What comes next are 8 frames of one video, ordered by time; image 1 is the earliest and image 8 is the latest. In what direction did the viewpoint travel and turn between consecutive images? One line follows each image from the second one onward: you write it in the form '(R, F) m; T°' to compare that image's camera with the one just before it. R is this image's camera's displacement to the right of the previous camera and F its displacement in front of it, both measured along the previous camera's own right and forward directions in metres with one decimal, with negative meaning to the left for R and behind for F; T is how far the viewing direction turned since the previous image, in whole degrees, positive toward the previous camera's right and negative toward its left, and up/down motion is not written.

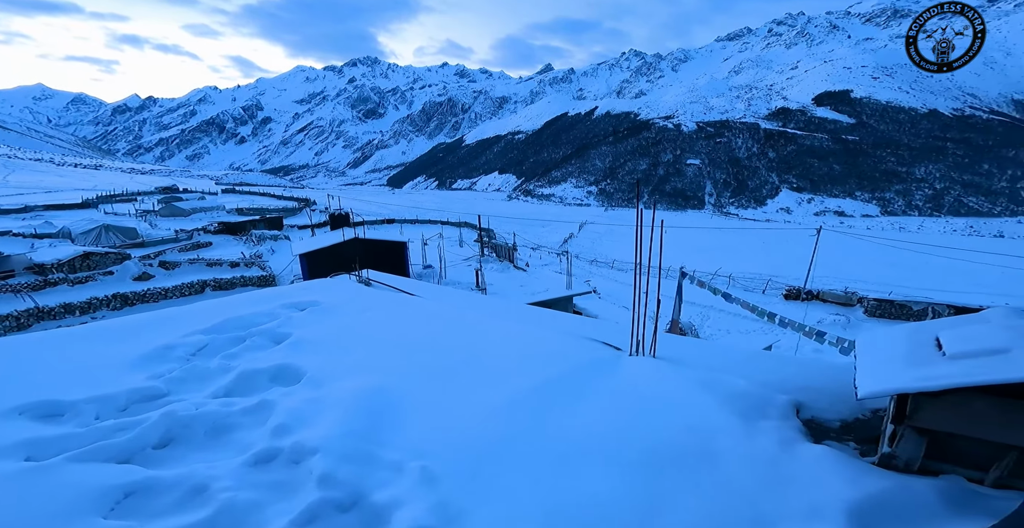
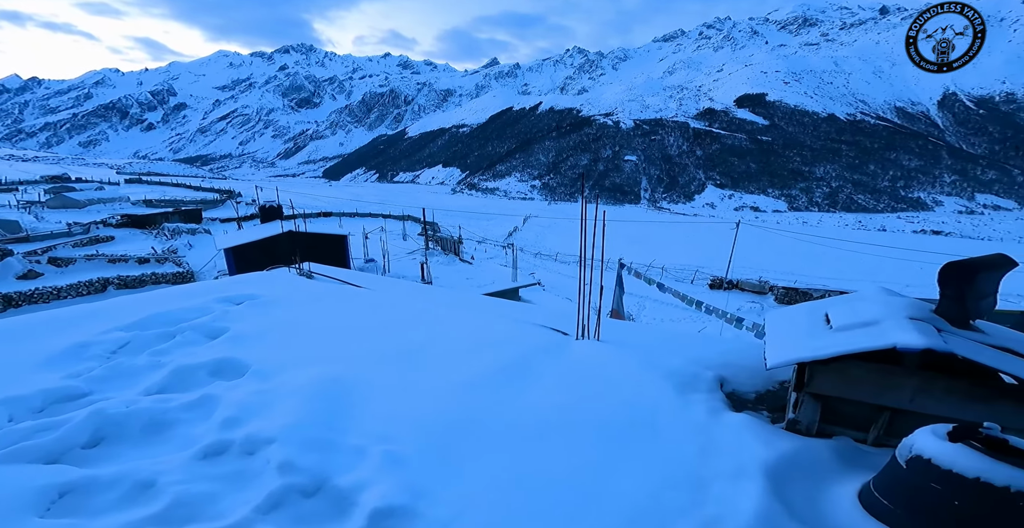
(+1.0, -0.5) m; +4°
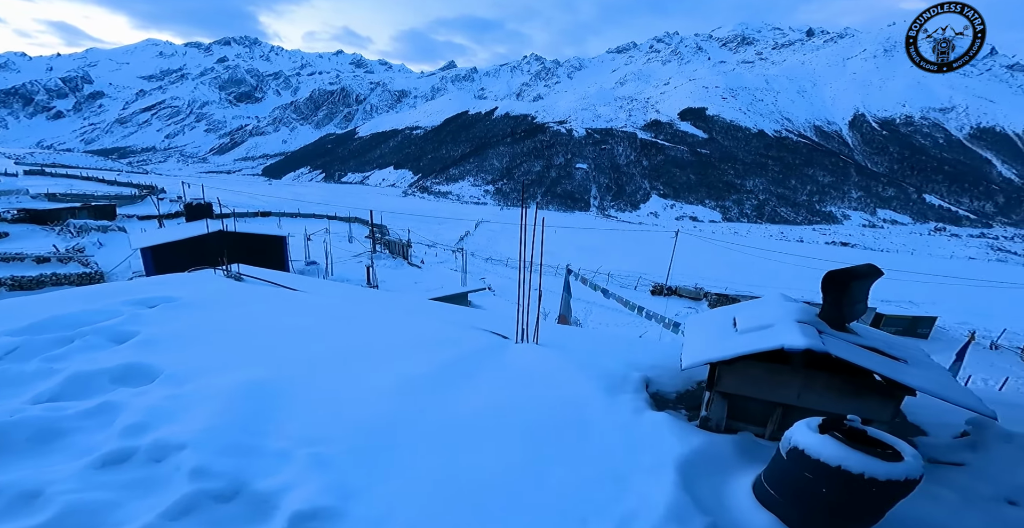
(+0.6, 0.0) m; +5°
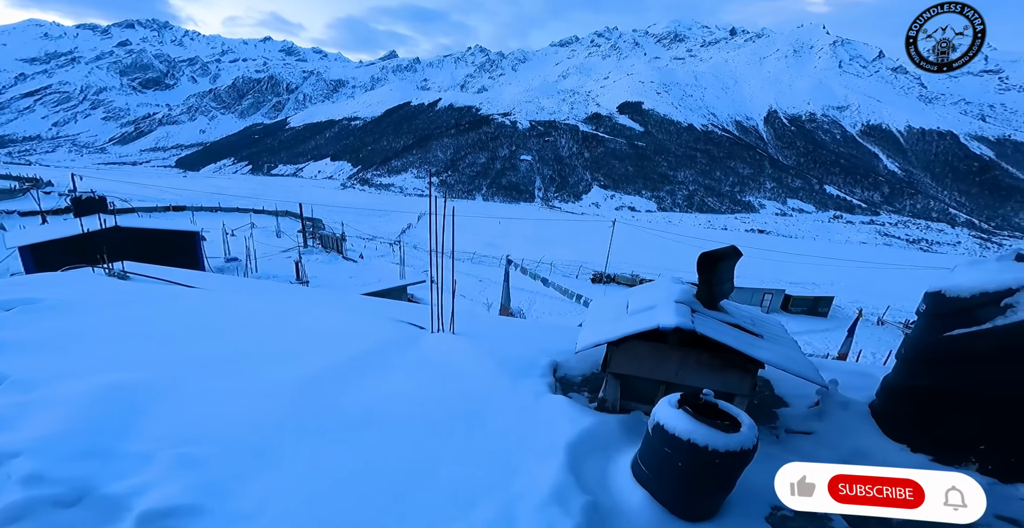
(+0.4, 0.0) m; +6°
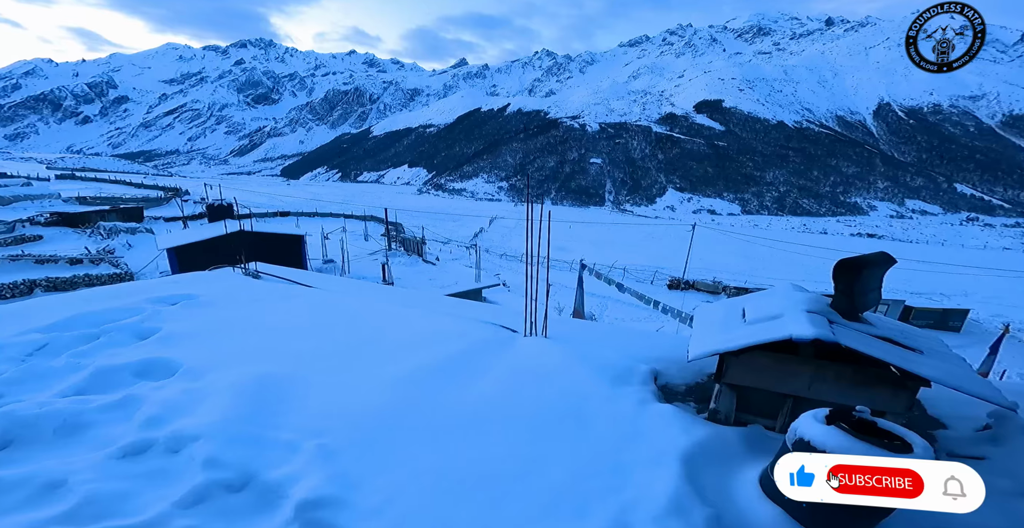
(-0.5, -0.1) m; -7°
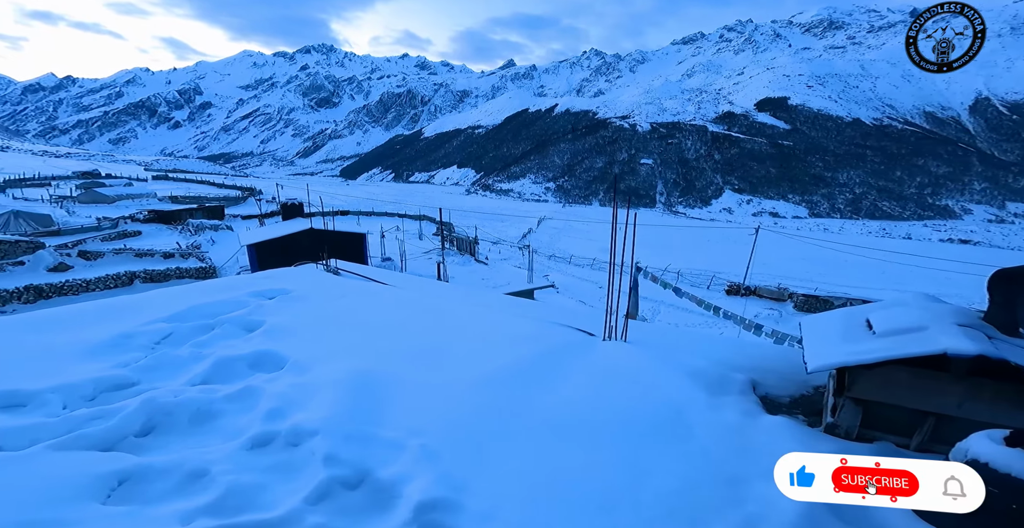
(-0.5, 0.0) m; -5°
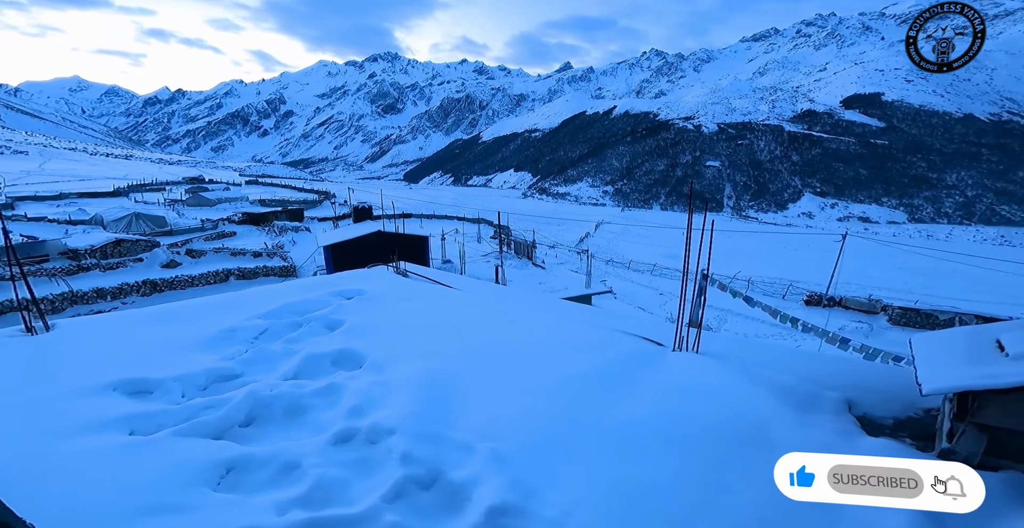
(-0.6, +0.2) m; -6°
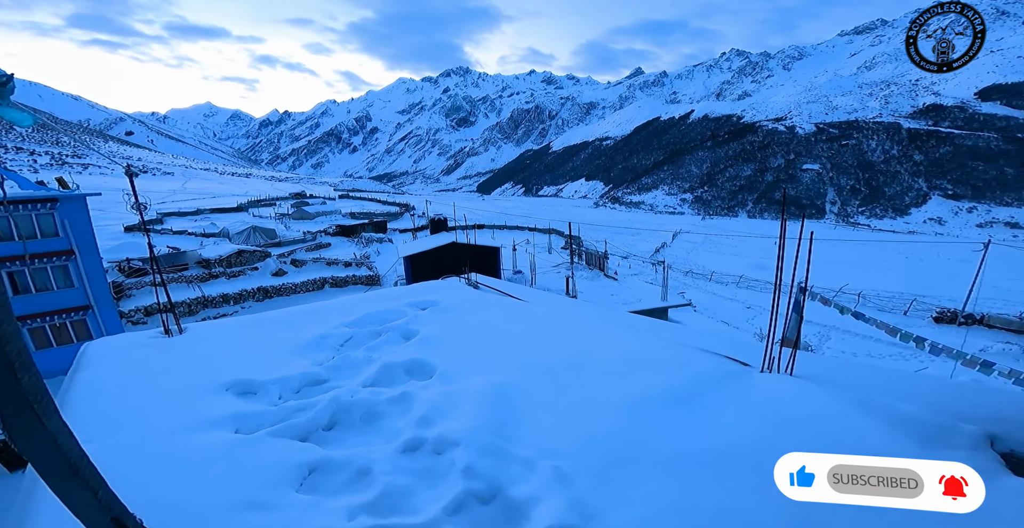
(-0.9, +0.3) m; -7°
